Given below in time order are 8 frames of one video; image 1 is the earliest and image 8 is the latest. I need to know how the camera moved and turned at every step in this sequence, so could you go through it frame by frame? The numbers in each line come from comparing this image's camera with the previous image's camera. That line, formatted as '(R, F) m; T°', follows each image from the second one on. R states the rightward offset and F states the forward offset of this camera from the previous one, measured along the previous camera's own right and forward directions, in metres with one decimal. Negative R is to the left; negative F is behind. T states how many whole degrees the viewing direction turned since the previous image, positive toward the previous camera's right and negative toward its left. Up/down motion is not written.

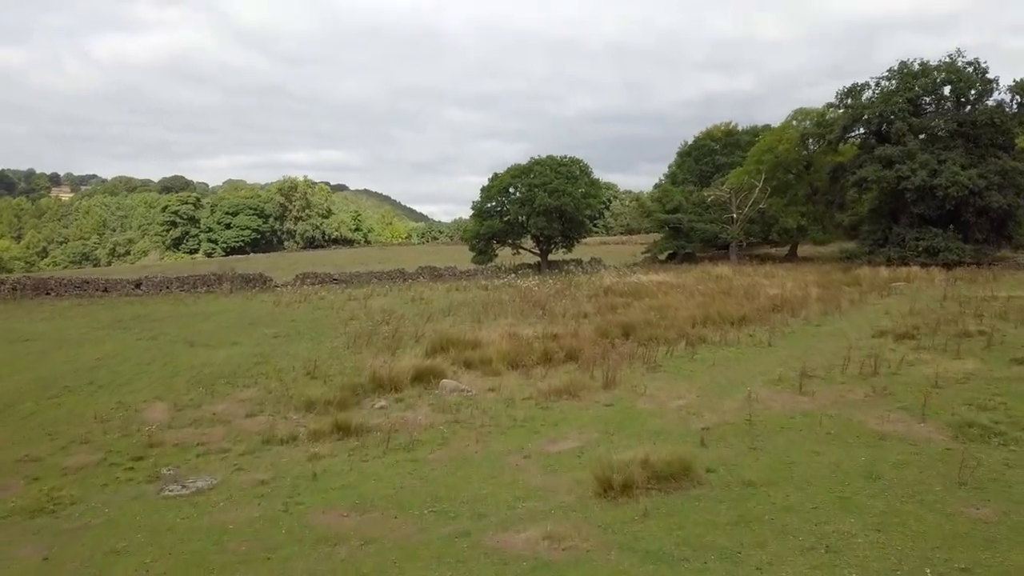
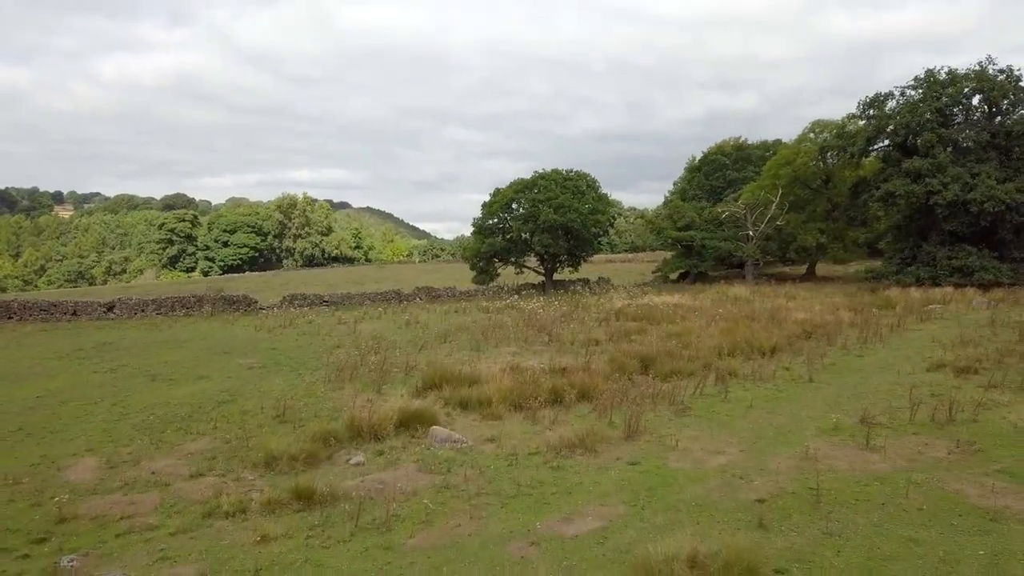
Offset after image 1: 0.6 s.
(0.0, +2.0) m; 0°
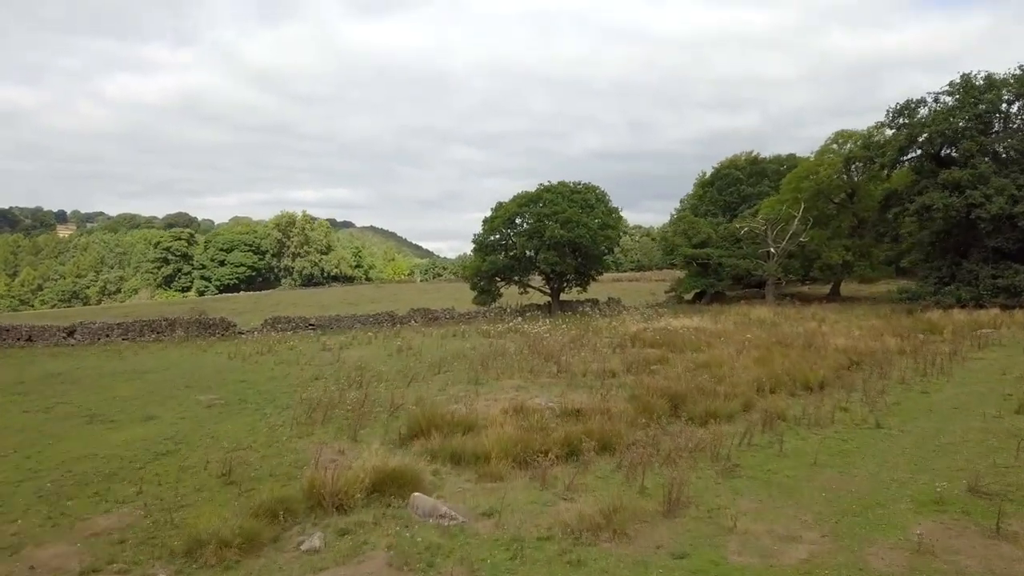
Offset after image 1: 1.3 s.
(0.0, +2.4) m; 0°
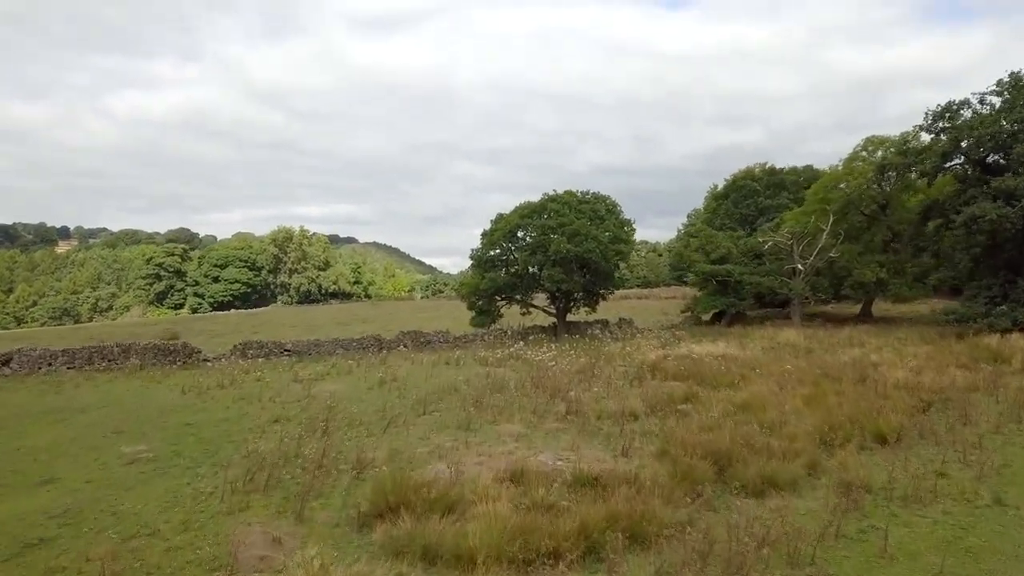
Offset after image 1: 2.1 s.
(+0.1, +2.9) m; 0°
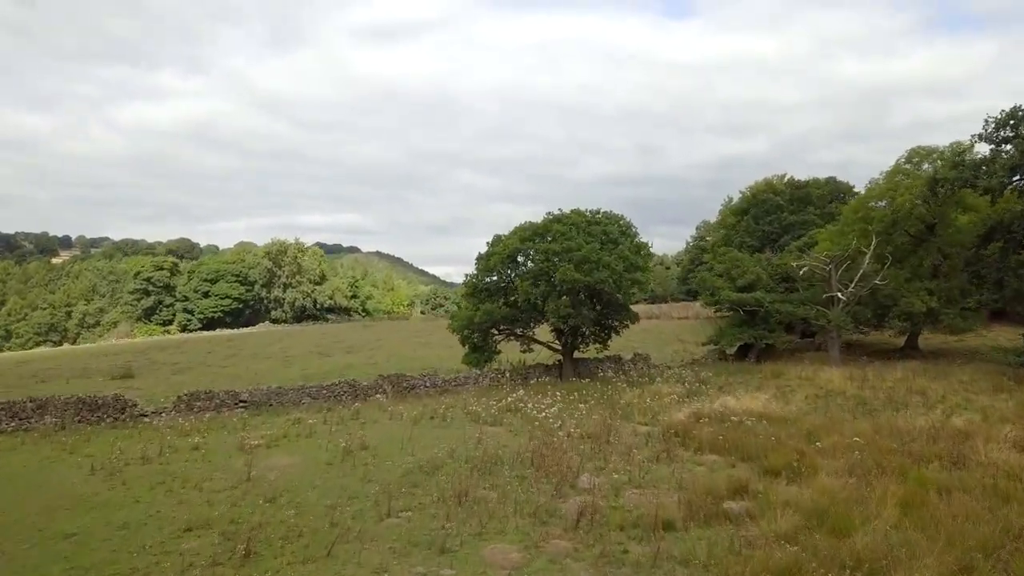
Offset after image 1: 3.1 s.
(+0.1, +3.6) m; 0°
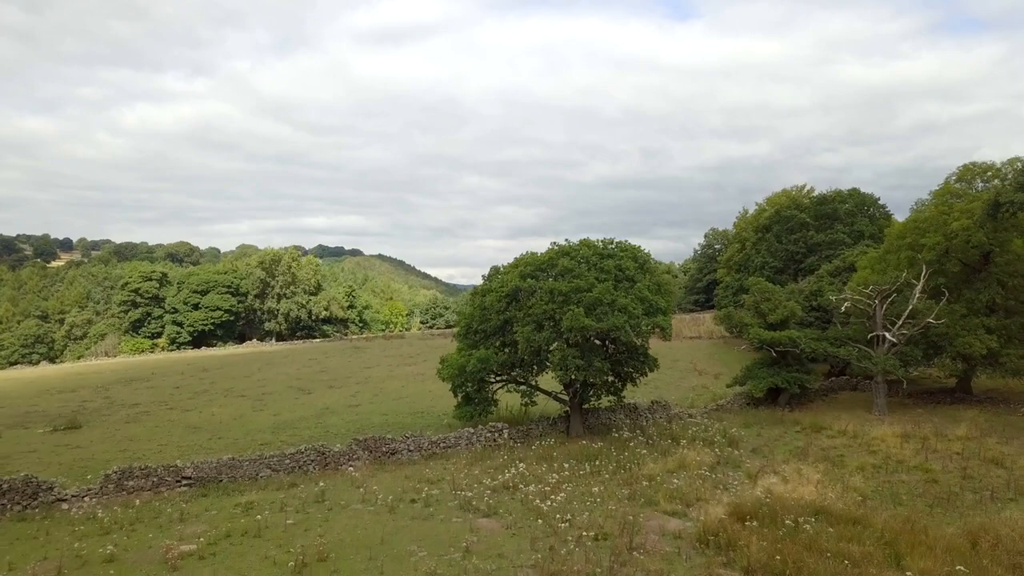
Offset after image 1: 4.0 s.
(+0.1, +3.3) m; 0°
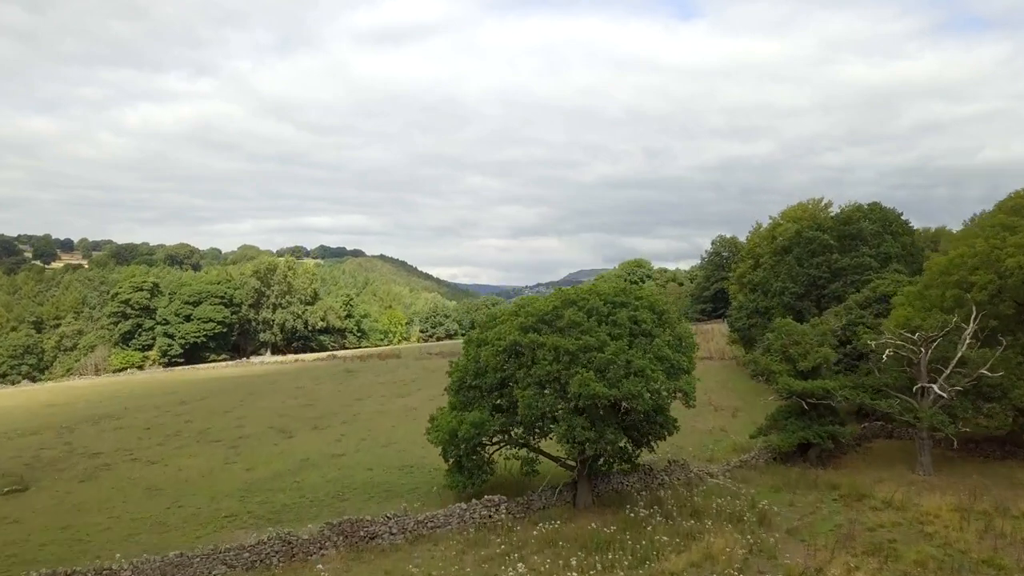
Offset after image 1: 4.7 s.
(+0.1, +2.6) m; 0°
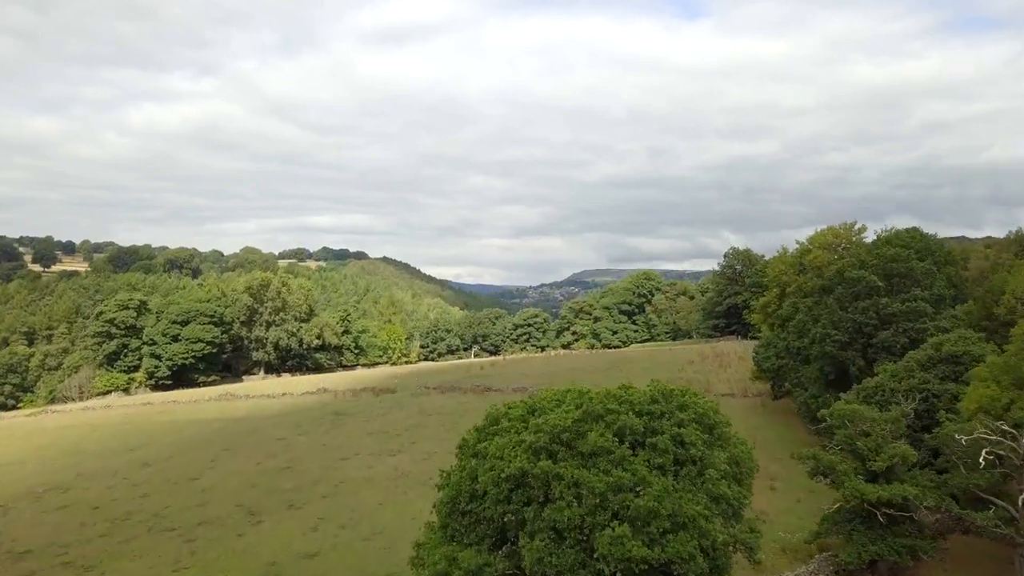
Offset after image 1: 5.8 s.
(-0.1, +3.9) m; 0°
